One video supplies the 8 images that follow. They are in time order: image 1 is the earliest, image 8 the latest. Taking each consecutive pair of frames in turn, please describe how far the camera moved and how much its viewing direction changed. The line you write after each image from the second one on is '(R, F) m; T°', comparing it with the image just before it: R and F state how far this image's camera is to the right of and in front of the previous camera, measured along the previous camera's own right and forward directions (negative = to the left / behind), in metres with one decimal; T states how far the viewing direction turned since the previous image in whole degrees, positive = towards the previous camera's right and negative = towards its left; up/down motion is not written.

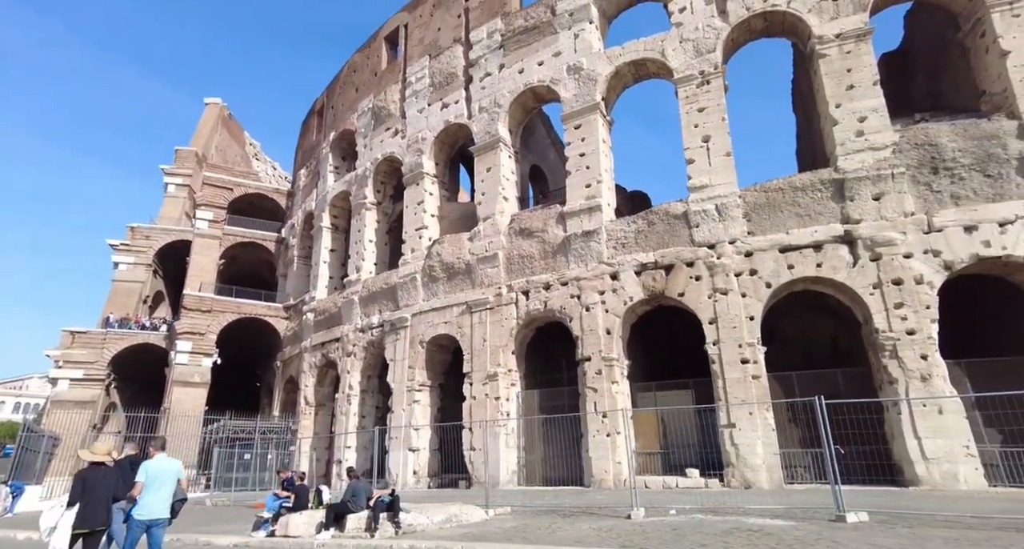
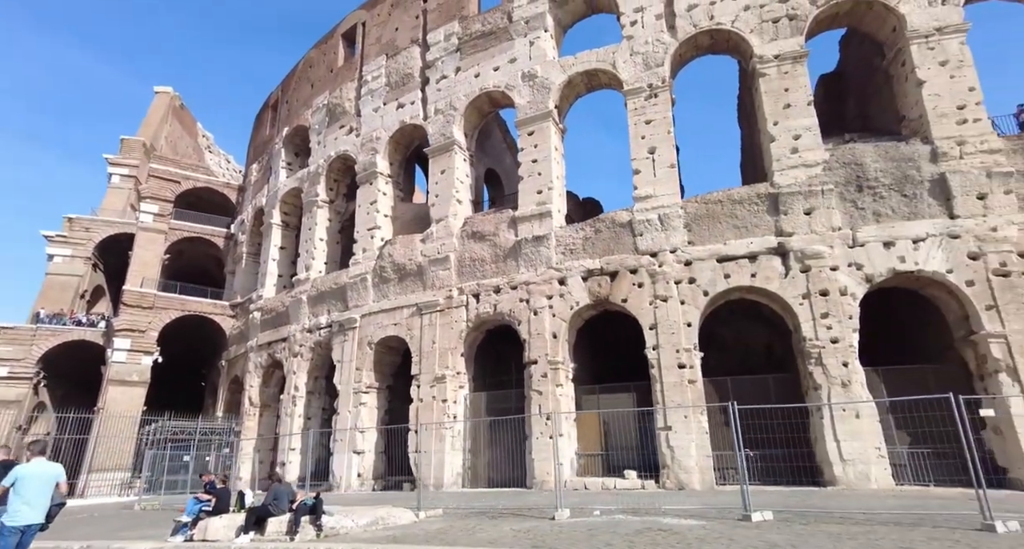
(+0.1, -0.2) m; +4°
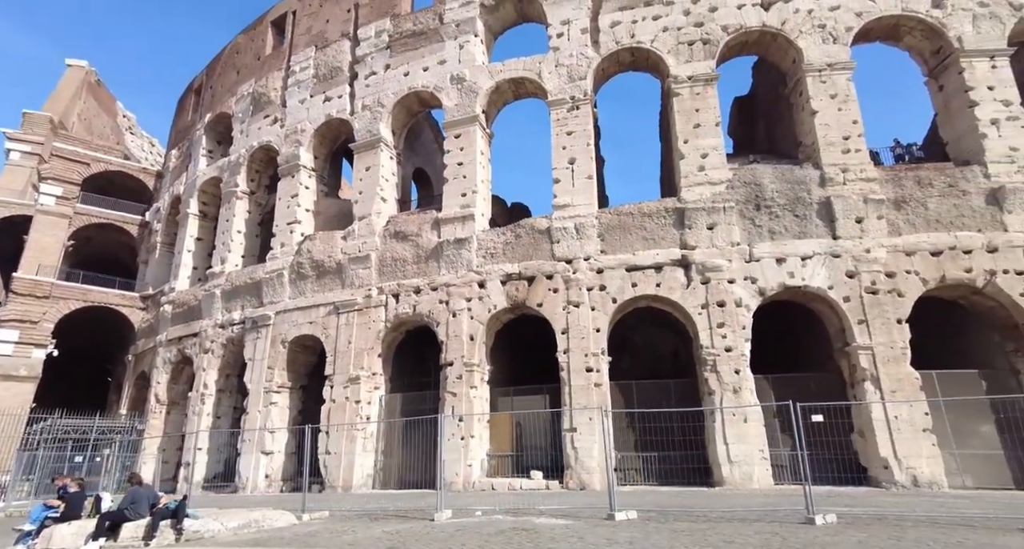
(+0.3, -0.2) m; +6°
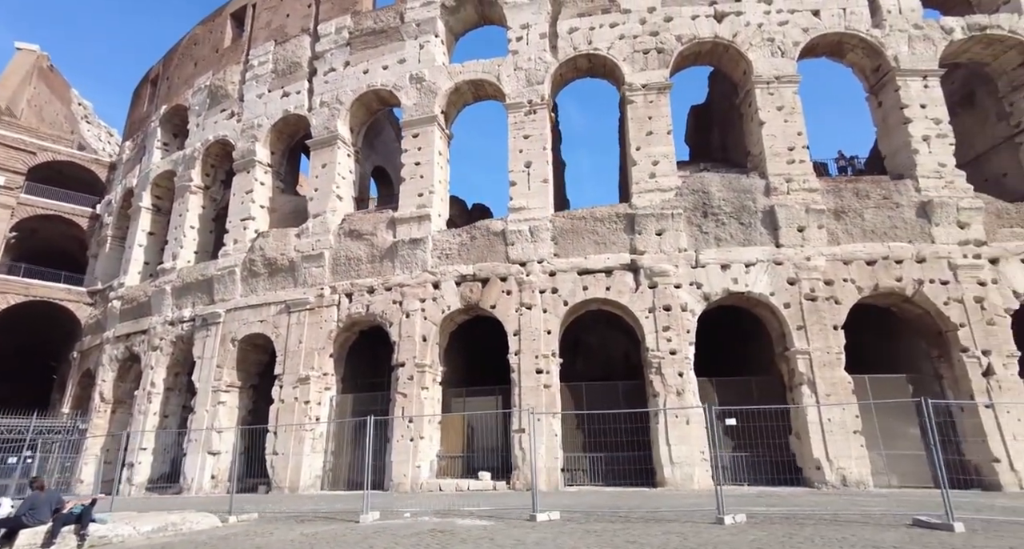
(+0.3, -0.1) m; +3°
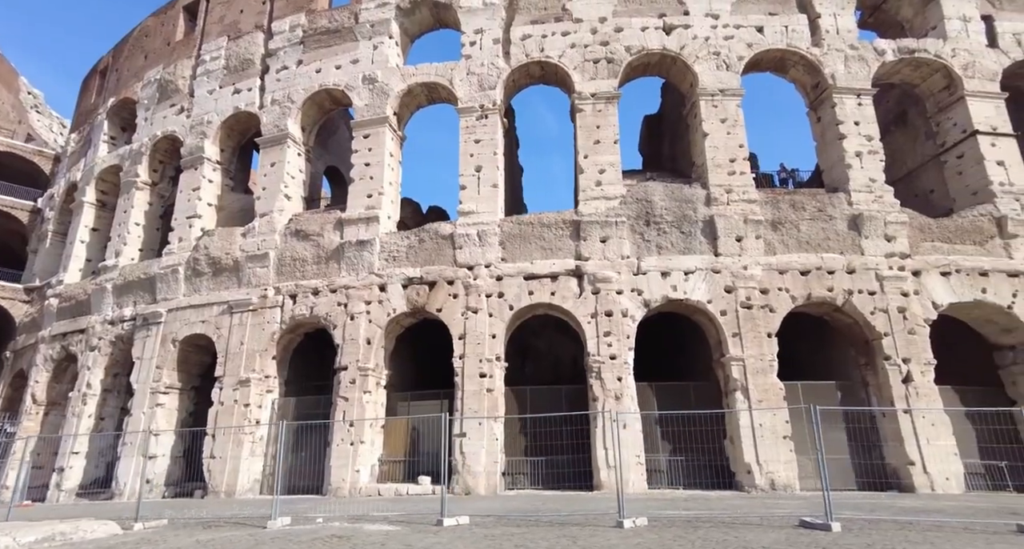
(+0.4, -0.1) m; +3°
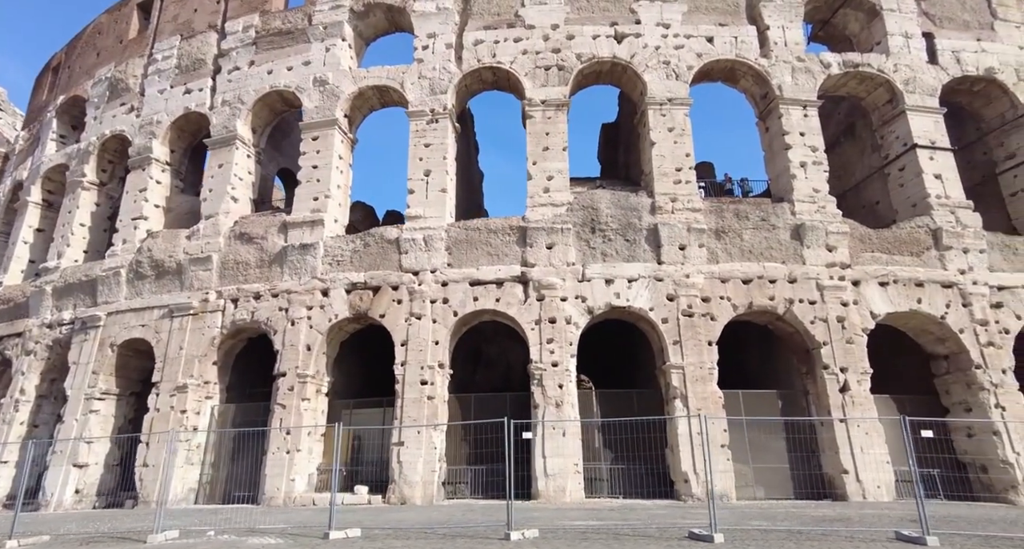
(+0.6, +0.1) m; +2°
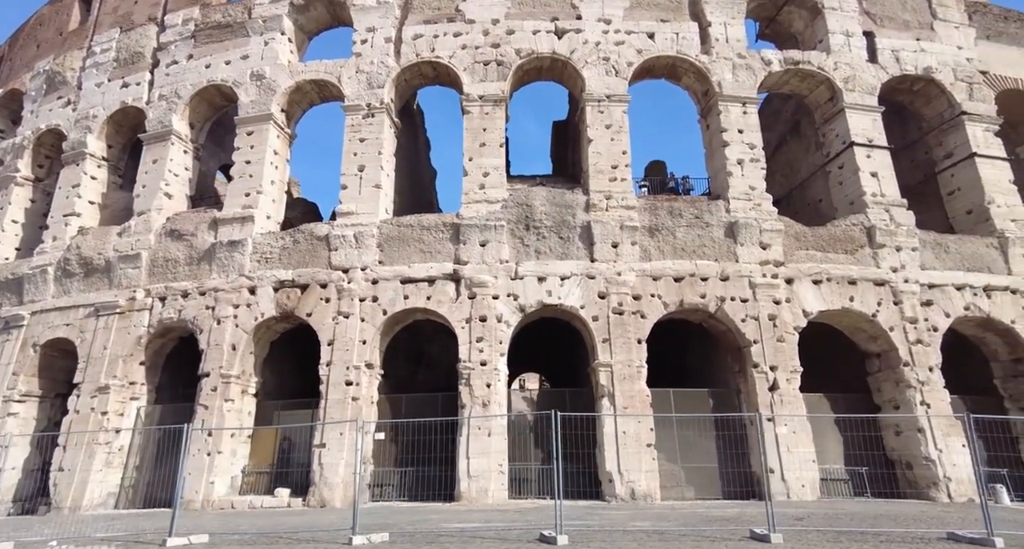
(+0.8, +0.2) m; +2°
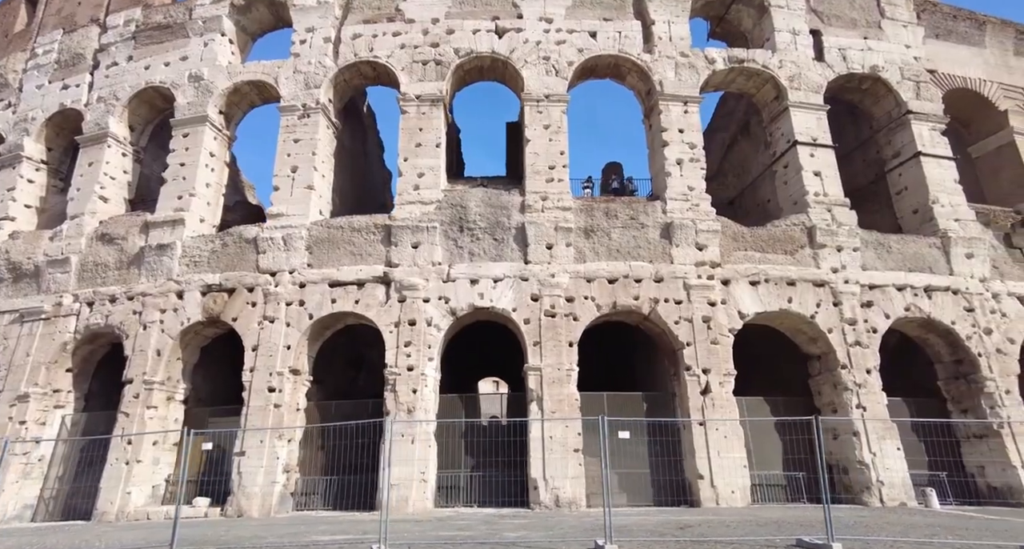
(+1.0, +0.2) m; +1°
